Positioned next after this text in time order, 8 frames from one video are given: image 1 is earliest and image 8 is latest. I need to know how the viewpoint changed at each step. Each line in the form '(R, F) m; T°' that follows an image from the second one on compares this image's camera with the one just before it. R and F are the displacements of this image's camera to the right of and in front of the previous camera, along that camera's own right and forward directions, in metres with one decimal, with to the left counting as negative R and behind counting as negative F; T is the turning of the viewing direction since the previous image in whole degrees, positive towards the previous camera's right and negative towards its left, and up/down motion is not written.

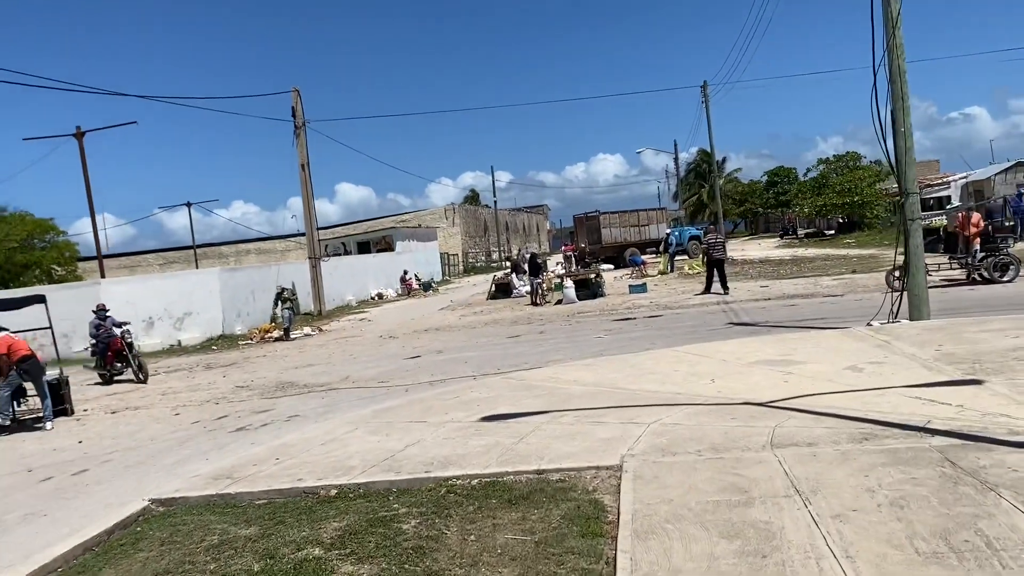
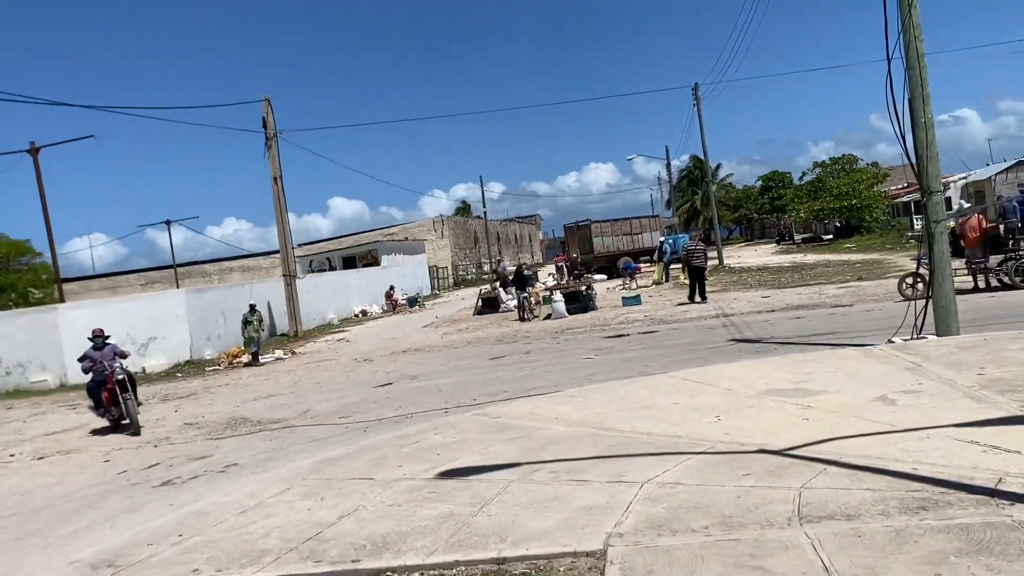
(+0.2, +1.3) m; 0°
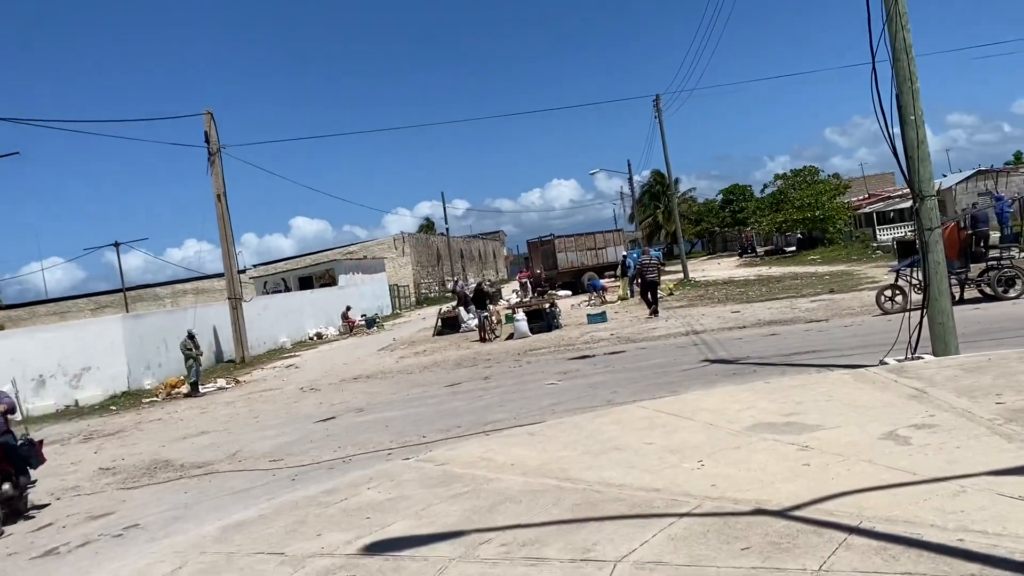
(+0.1, +1.1) m; +2°
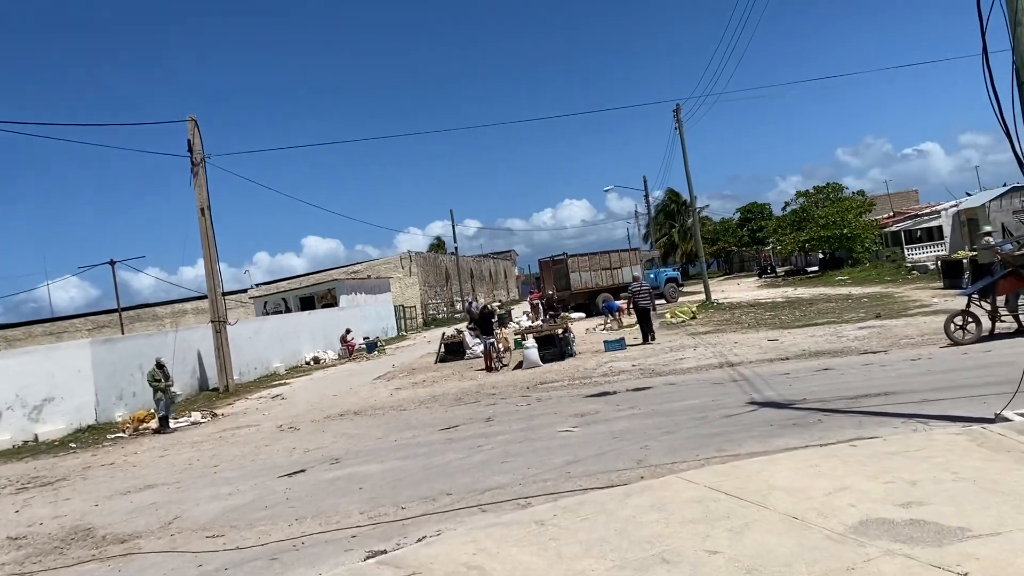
(+0.1, +2.0) m; -1°
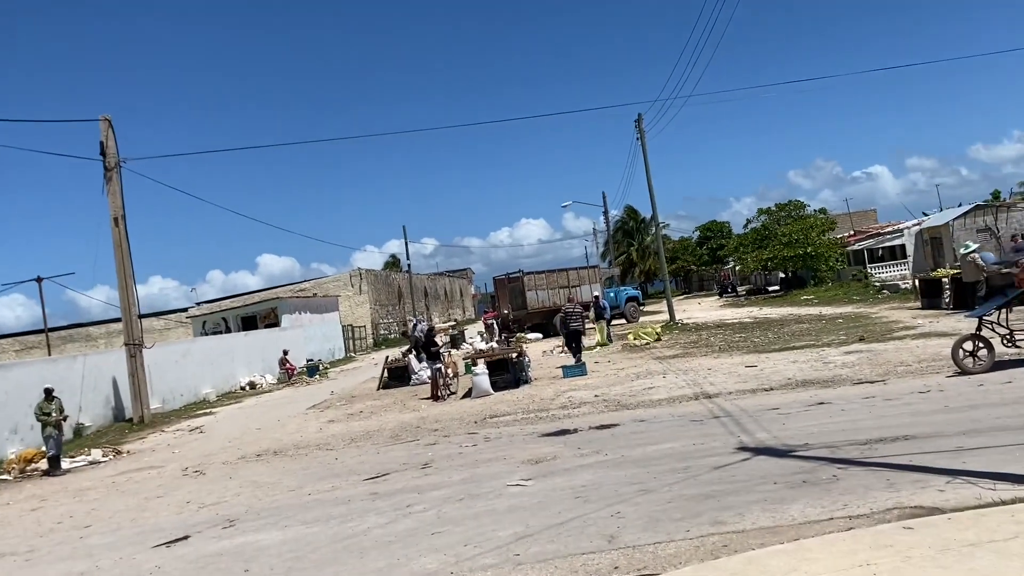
(+0.2, +1.9) m; +3°
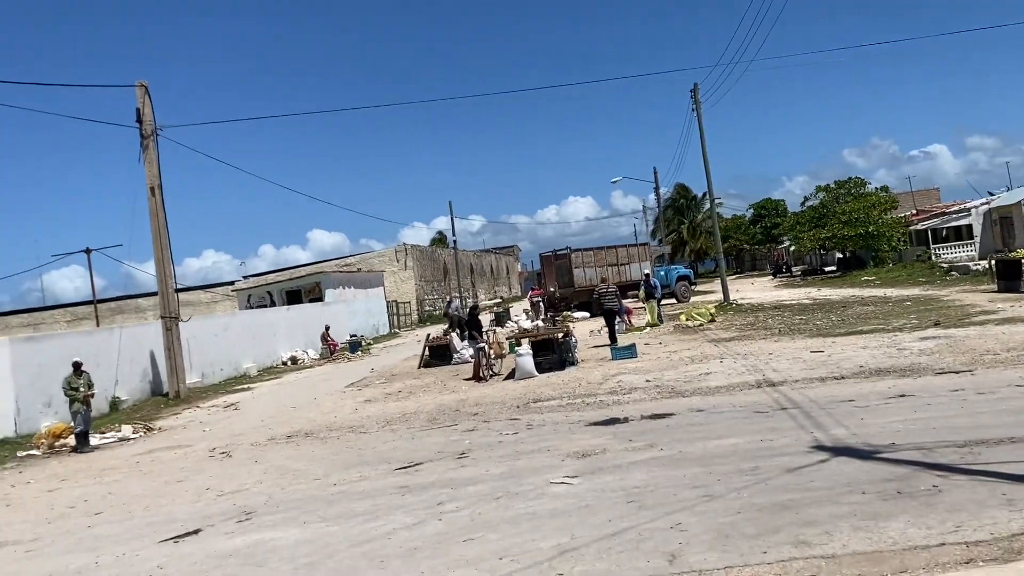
(0.0, +0.9) m; -3°
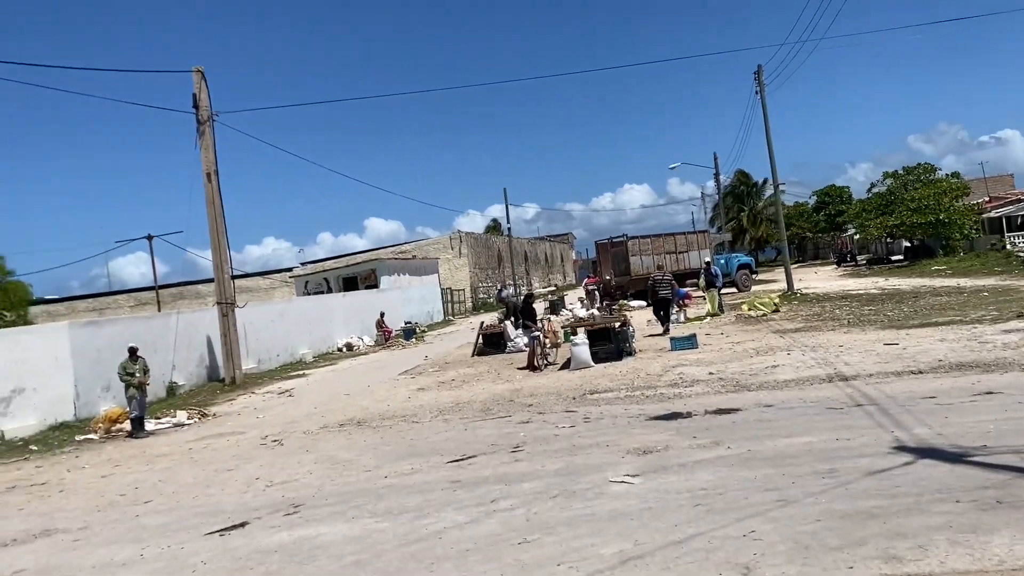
(0.0, +0.4) m; -4°
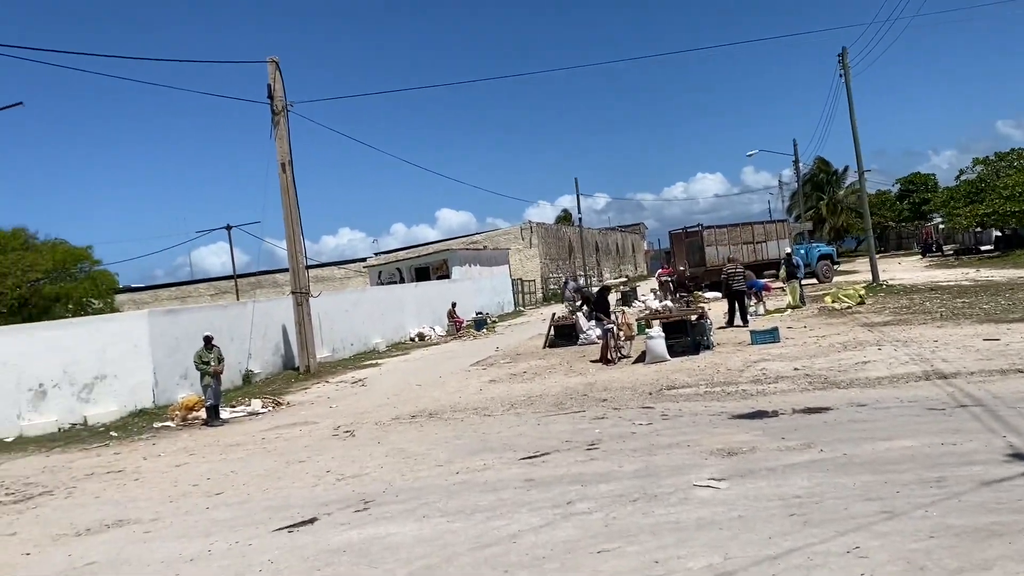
(-0.1, +0.3) m; -5°
